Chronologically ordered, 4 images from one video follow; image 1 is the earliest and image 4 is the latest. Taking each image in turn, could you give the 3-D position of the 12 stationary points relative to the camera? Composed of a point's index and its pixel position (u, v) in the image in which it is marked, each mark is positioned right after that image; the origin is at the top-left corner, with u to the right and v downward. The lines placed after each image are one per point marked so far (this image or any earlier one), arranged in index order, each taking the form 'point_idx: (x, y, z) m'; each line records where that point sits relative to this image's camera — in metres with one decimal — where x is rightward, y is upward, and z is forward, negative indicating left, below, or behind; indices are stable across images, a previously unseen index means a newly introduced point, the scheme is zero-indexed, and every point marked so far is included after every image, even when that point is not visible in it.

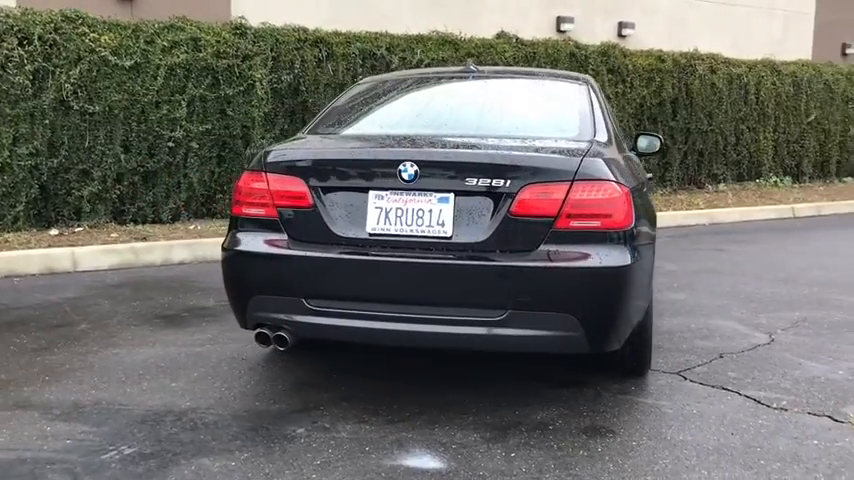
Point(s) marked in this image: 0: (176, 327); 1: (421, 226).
0: (-1.5, -0.5, +5.2) m
1: (0.0, +0.1, +3.5) m
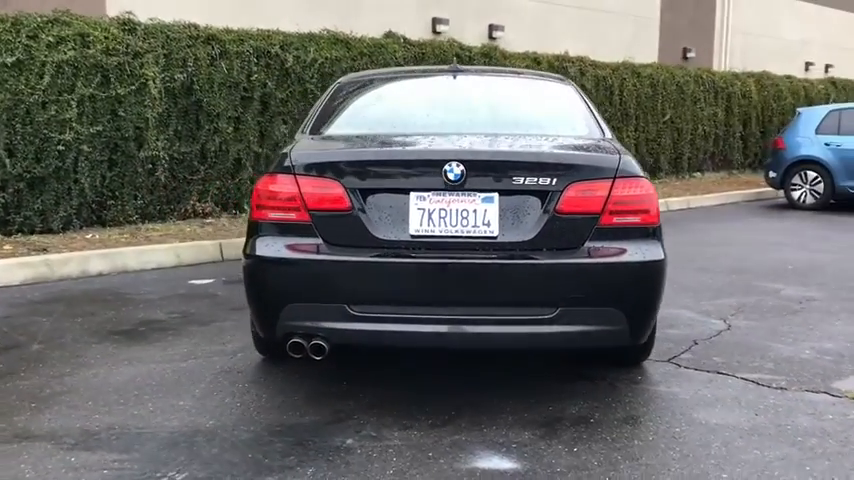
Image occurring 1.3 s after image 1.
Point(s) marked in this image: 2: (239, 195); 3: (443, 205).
0: (-1.6, -0.6, +4.9) m
1: (+0.2, +0.1, +3.5) m
2: (-2.2, +0.5, +10.0) m
3: (+0.1, +0.1, +3.5) m
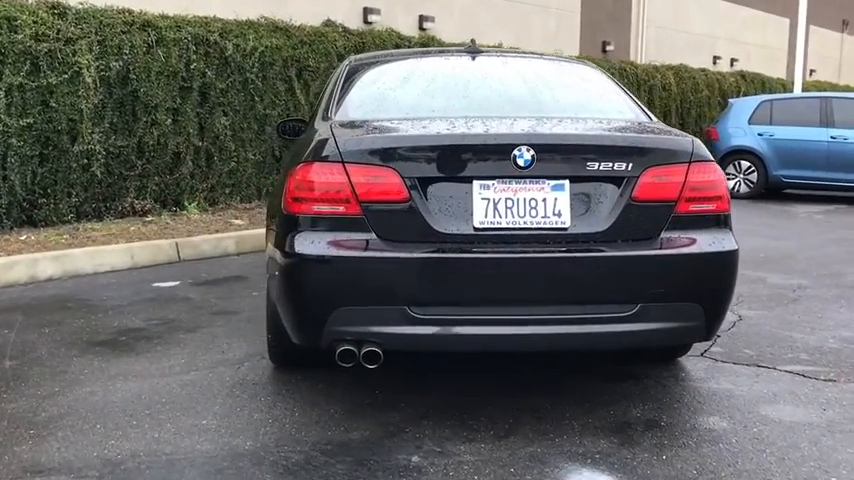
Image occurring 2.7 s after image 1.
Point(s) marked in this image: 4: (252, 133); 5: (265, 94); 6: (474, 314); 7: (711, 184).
0: (-1.5, -0.6, +4.4) m
1: (+0.4, +0.1, +3.2) m
2: (-2.7, +0.5, +9.4) m
3: (+0.3, +0.2, +3.2) m
4: (-2.0, +1.2, +9.9) m
5: (-1.8, +1.7, +9.9) m
6: (+0.2, -0.3, +3.1) m
7: (+1.1, +0.2, +3.3) m
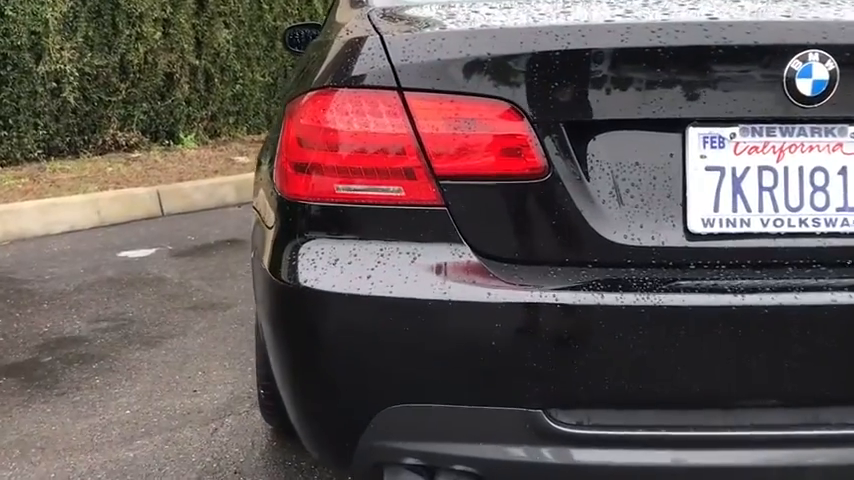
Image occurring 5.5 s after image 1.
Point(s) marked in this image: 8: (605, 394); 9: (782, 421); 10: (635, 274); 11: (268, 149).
0: (-1.2, -0.5, +2.7) m
1: (+0.7, 0.0, +1.4) m
2: (-2.3, +1.0, +7.7) m
3: (+0.6, +0.1, +1.4) m
4: (-1.6, +1.8, +8.1) m
5: (-1.4, +2.2, +8.1) m
6: (+0.4, -0.3, +1.5) m
7: (+1.3, +0.2, +1.6) m
8: (+0.3, -0.2, +1.4) m
9: (+0.6, -0.3, +1.5) m
10: (+0.3, -0.1, +1.4) m
11: (-0.4, +0.2, +2.1) m
